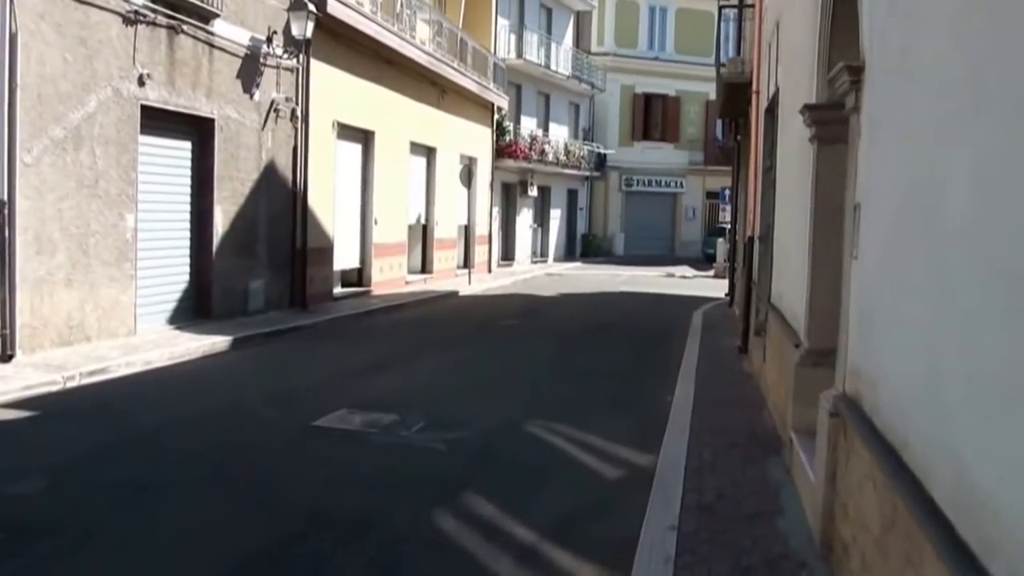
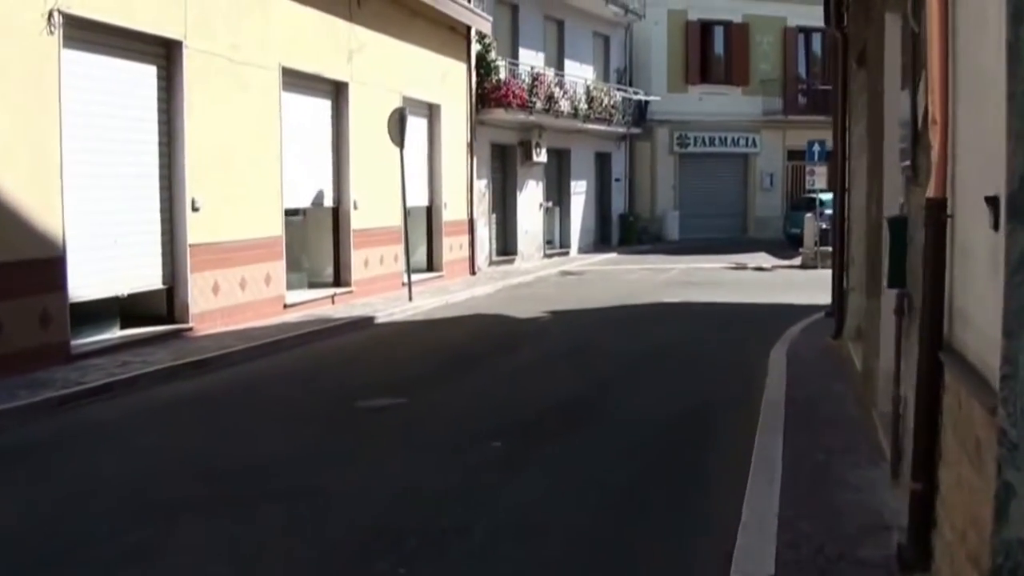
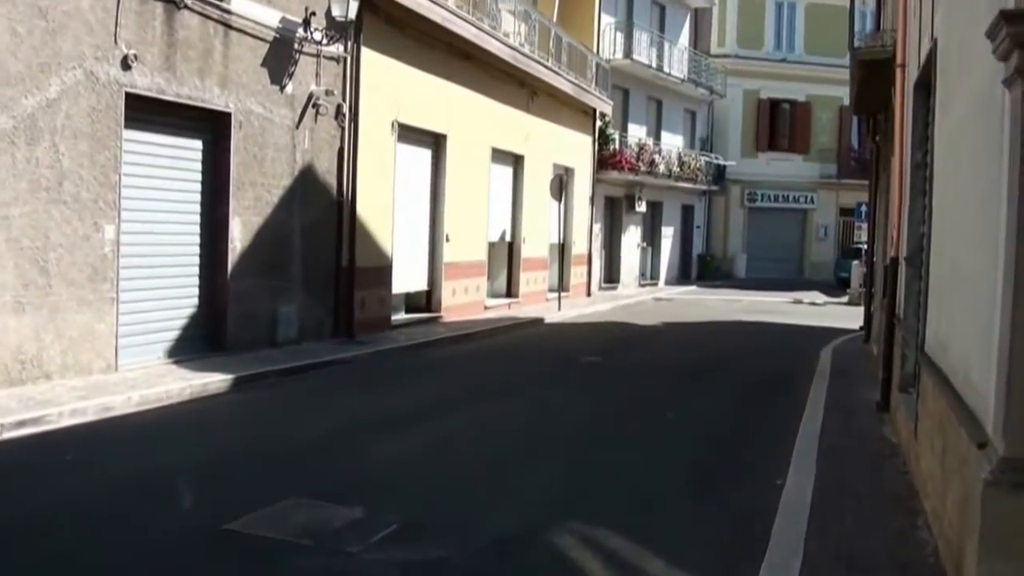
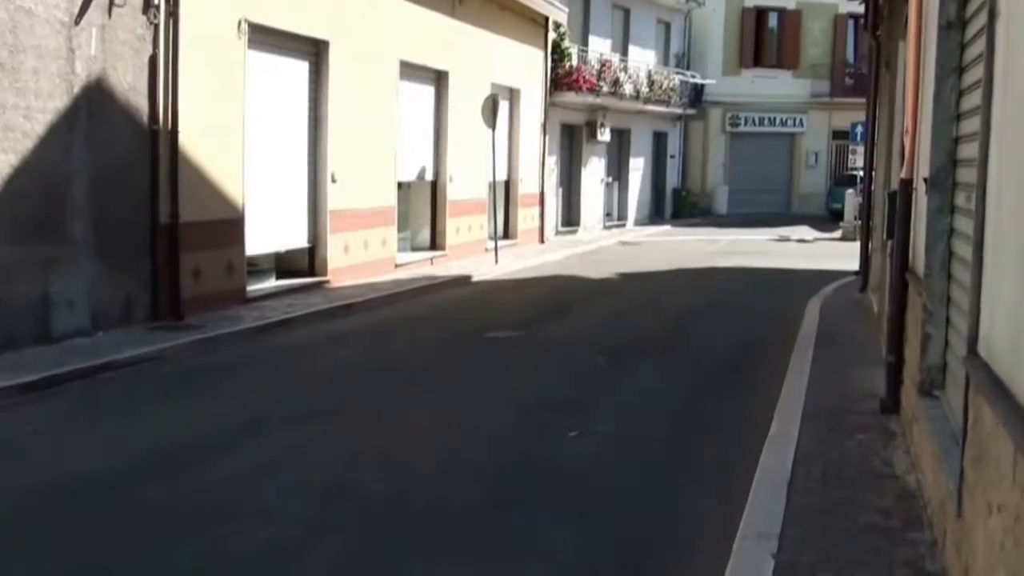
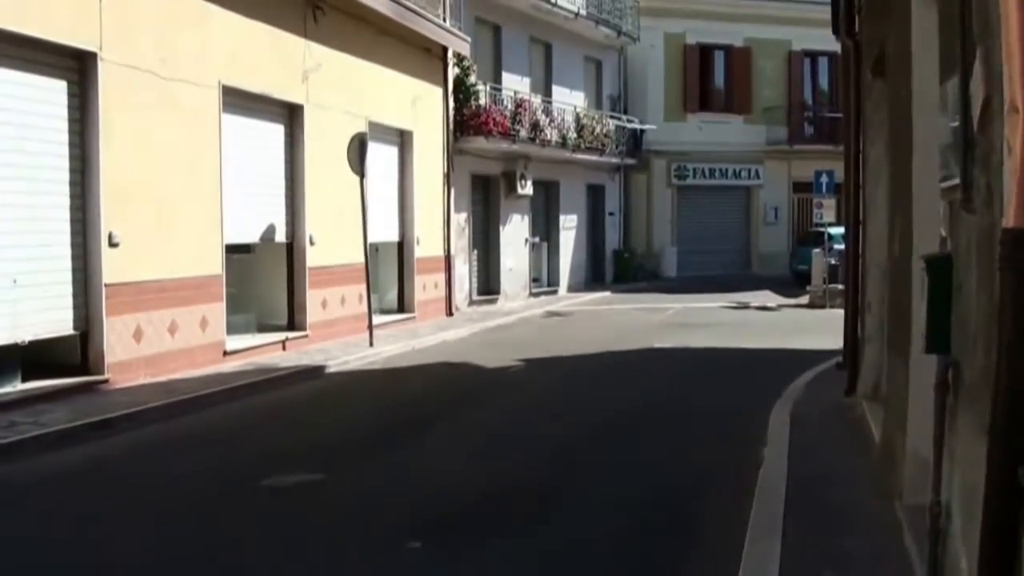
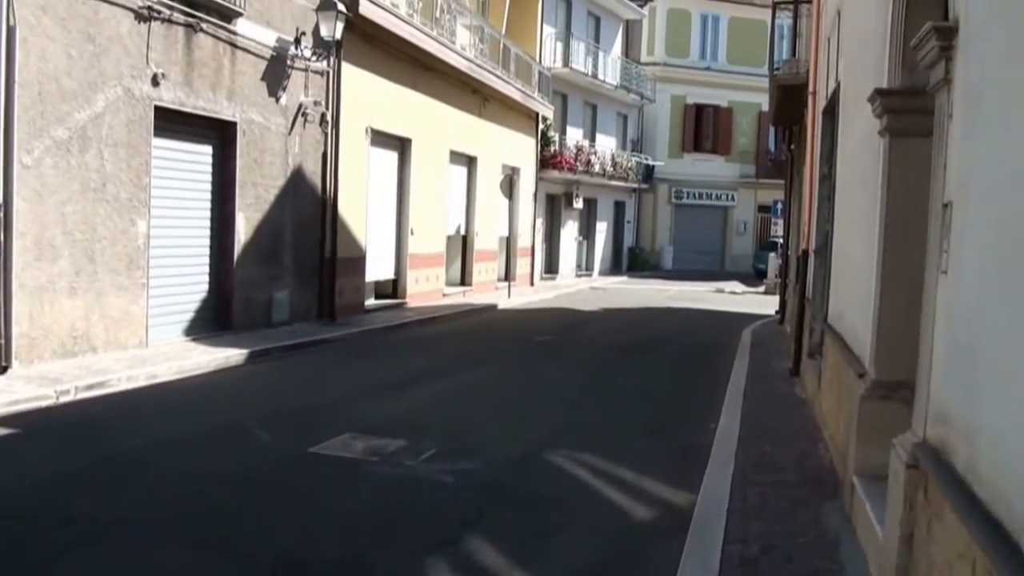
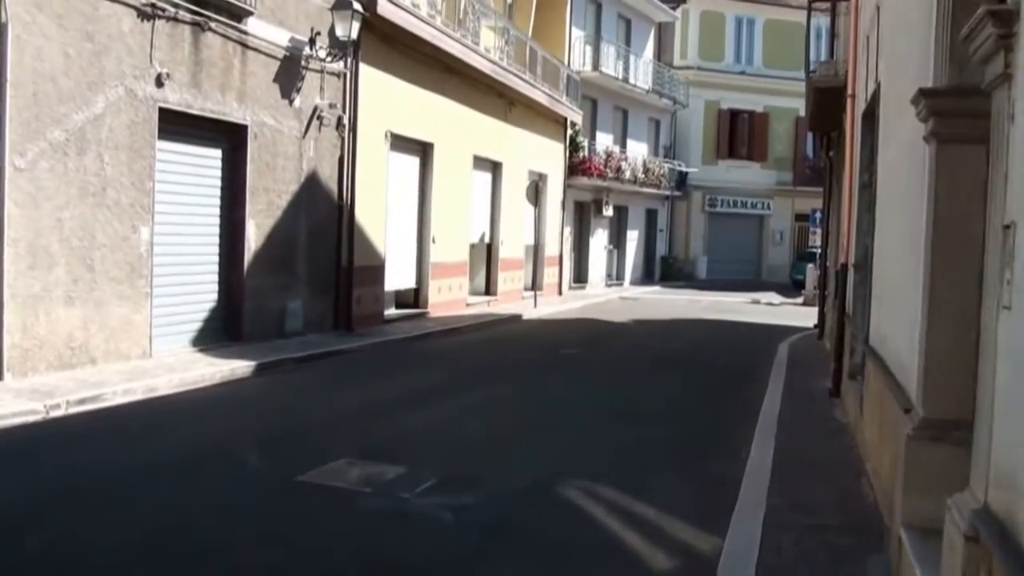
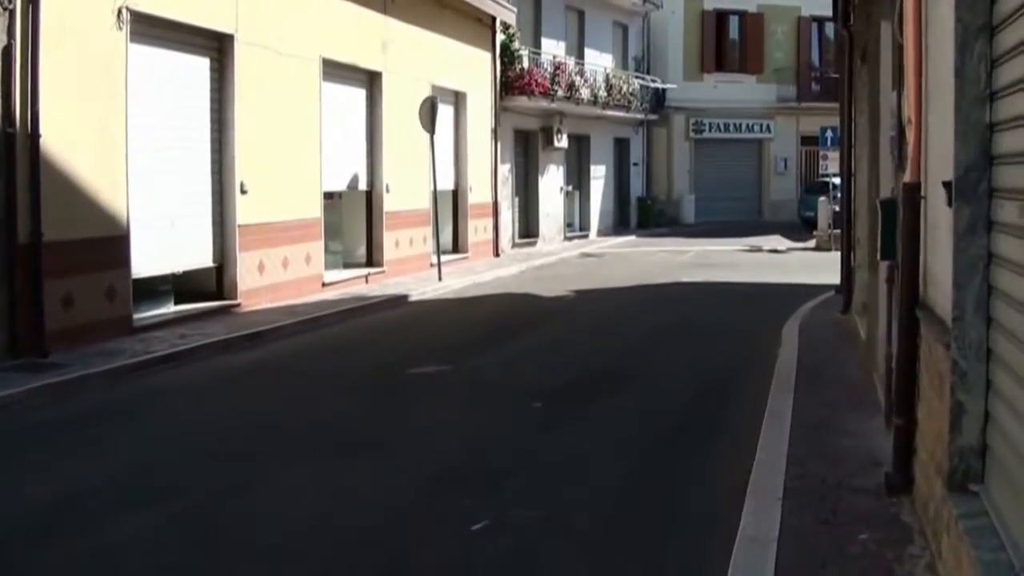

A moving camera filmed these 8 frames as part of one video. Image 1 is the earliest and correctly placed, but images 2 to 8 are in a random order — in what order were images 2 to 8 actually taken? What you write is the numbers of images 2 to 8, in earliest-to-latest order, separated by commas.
6, 7, 3, 4, 8, 2, 5
